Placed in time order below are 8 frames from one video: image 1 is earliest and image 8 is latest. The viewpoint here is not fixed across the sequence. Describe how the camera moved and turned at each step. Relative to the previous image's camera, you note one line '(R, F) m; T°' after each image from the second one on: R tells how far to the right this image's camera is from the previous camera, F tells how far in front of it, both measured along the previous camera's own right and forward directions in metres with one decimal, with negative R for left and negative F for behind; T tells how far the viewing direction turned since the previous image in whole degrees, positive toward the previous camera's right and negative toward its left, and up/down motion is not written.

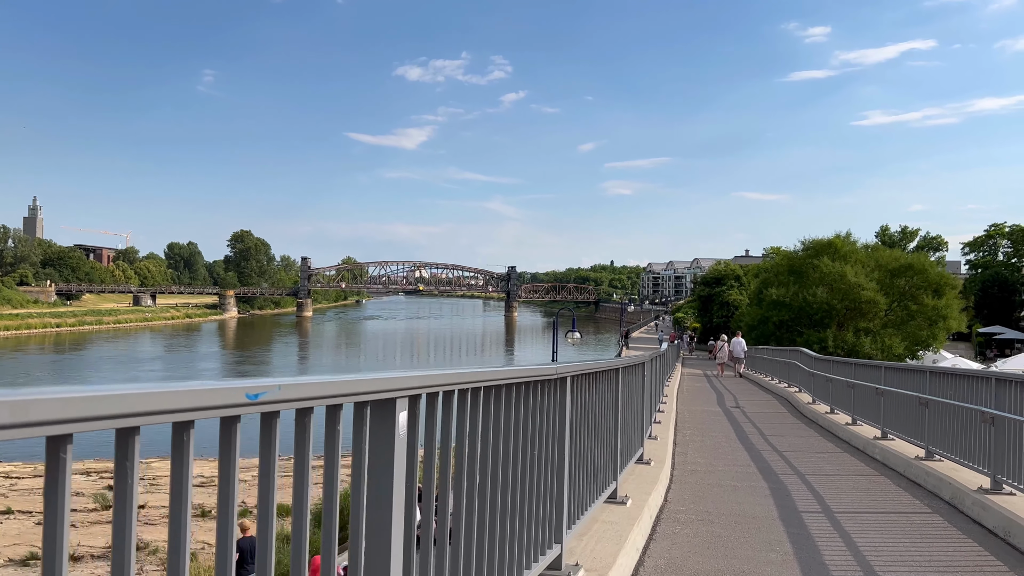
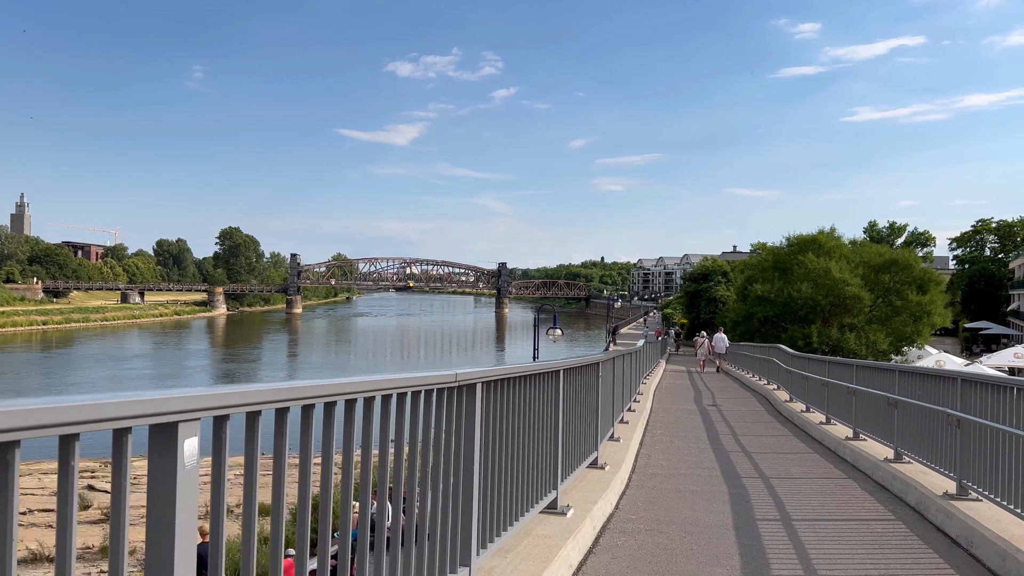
(+0.3, +0.3) m; +1°
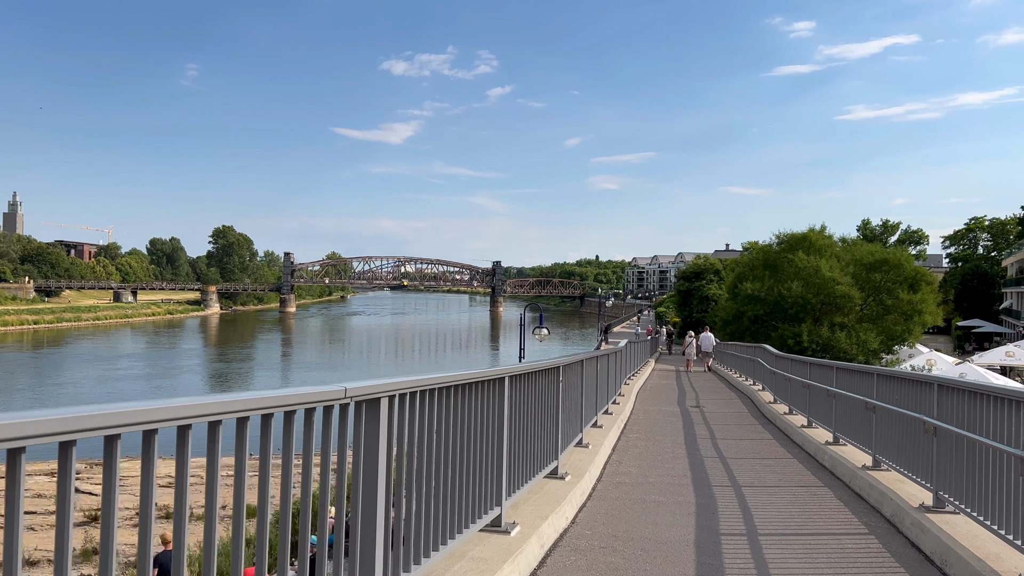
(+0.3, +0.3) m; 0°
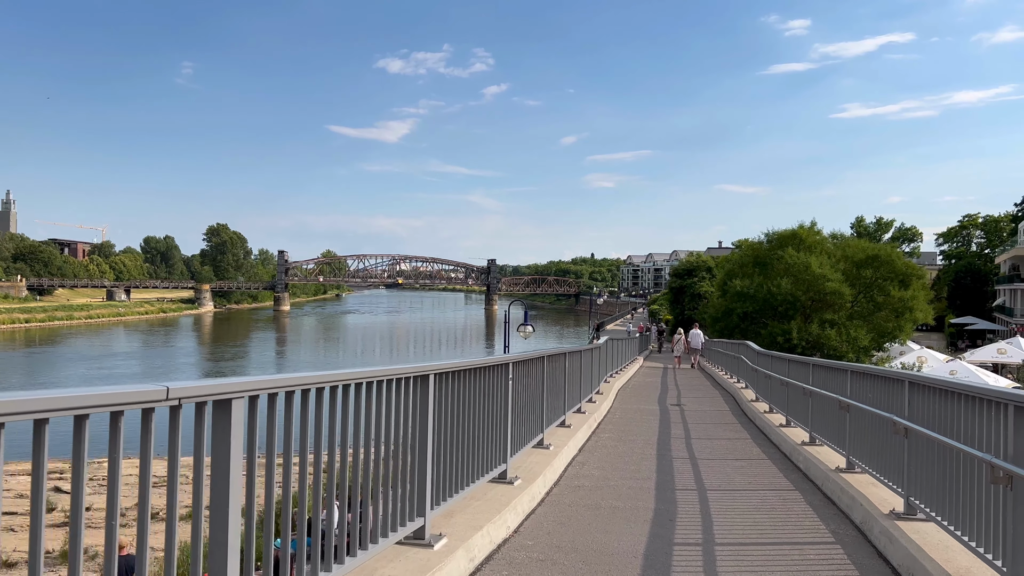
(+0.4, +0.4) m; 0°
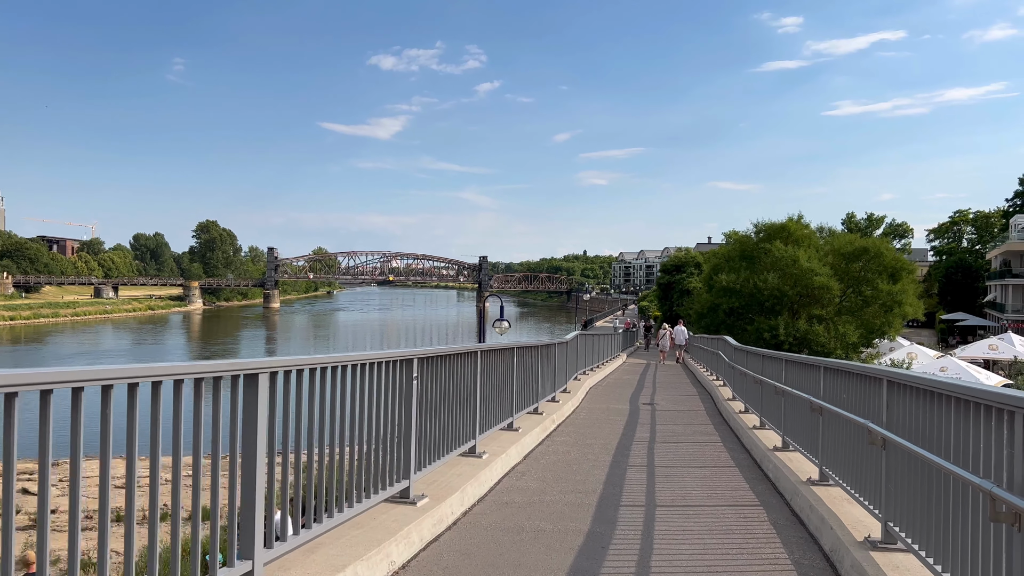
(+0.5, +0.8) m; +1°
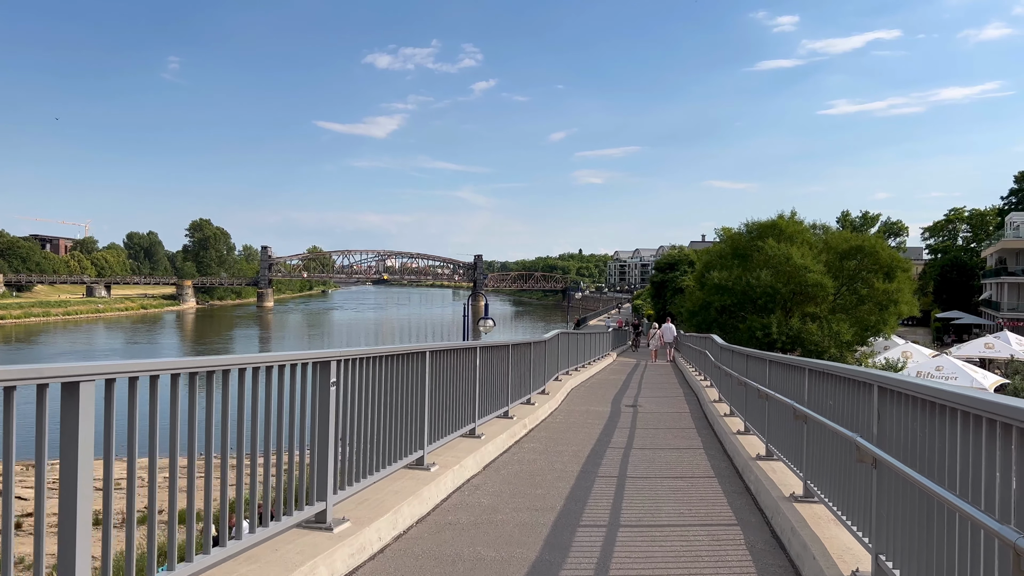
(+0.3, +0.6) m; 0°
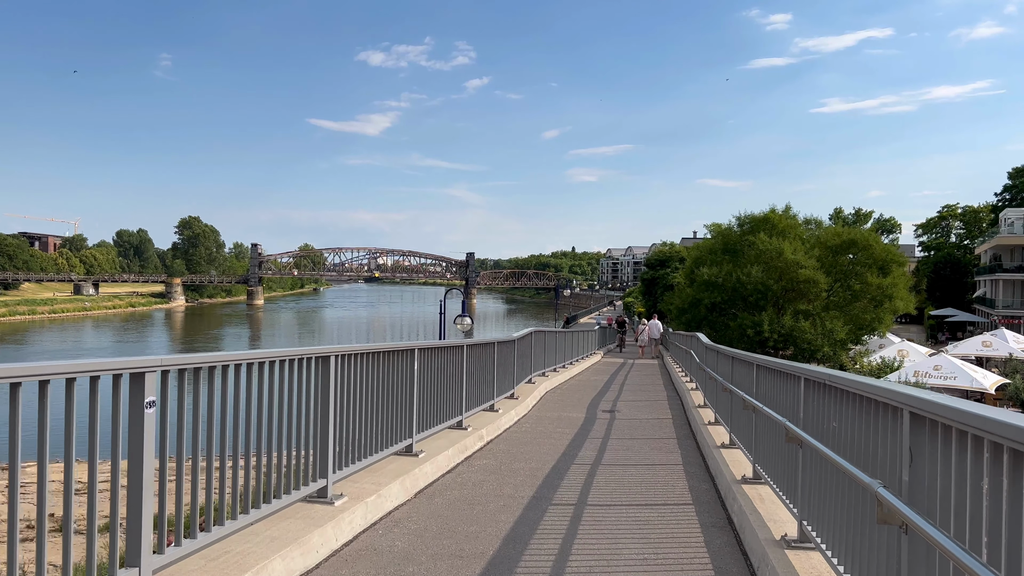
(+0.4, +1.0) m; +1°
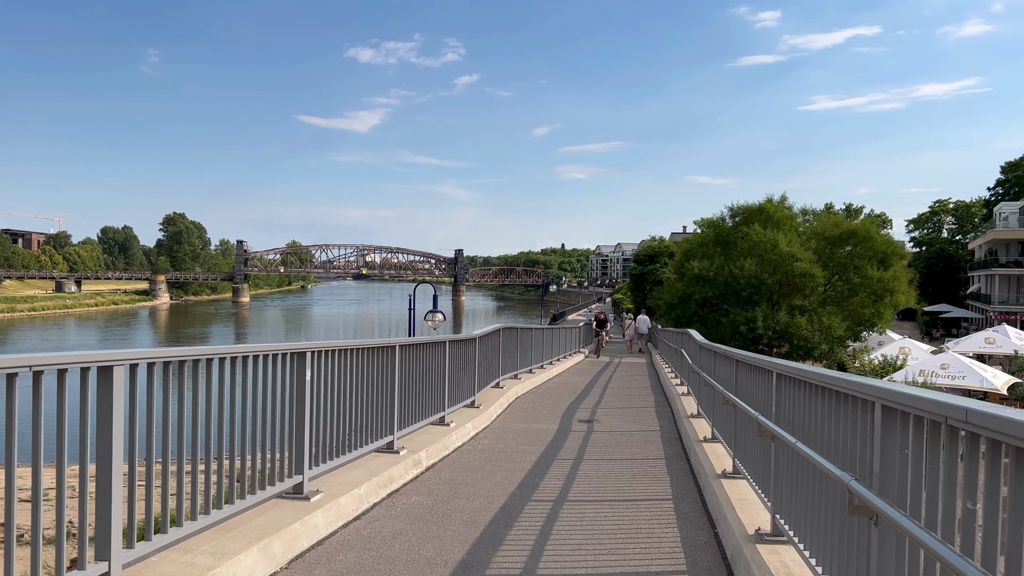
(+0.3, +1.5) m; +1°
